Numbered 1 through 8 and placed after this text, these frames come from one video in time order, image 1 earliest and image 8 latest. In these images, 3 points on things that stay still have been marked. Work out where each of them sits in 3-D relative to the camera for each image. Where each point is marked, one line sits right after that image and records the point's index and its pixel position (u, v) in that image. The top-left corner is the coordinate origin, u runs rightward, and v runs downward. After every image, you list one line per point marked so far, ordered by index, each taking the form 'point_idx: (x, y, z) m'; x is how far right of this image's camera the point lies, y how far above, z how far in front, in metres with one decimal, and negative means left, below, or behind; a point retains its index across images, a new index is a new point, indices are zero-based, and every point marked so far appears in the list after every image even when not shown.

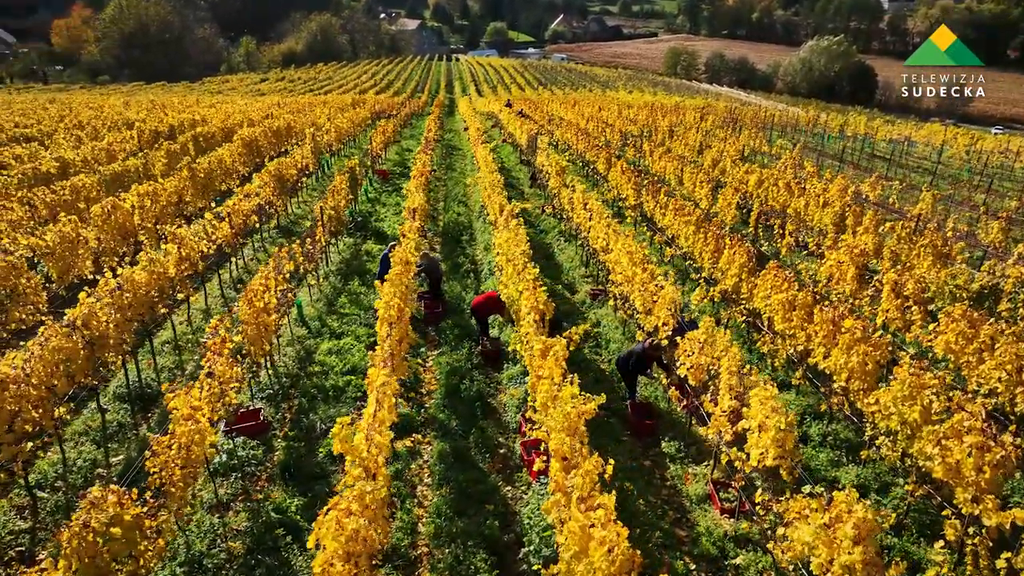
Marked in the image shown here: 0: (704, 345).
0: (+3.3, -1.0, +12.0) m
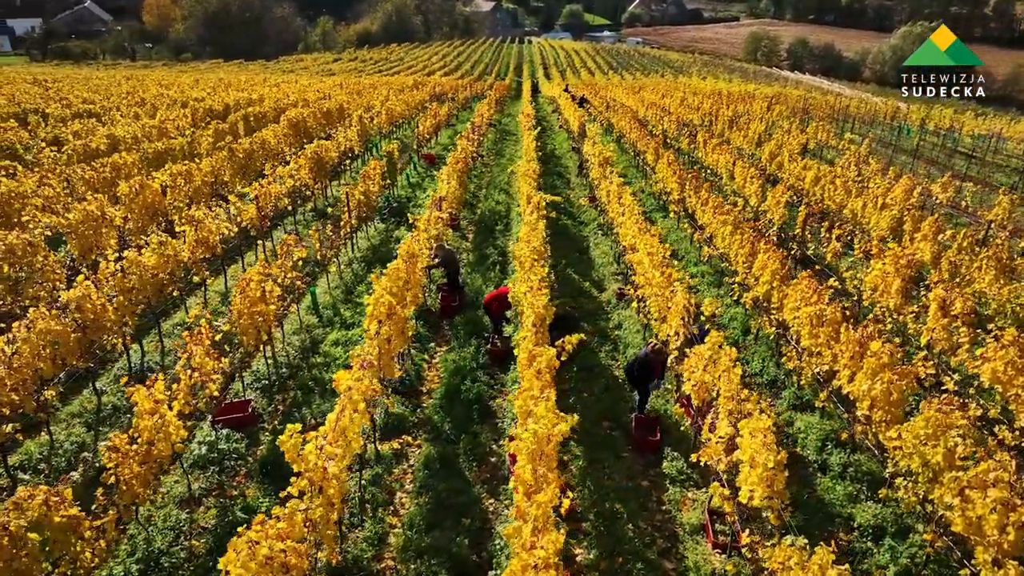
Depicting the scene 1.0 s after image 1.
0: (+3.1, -1.1, +11.0) m
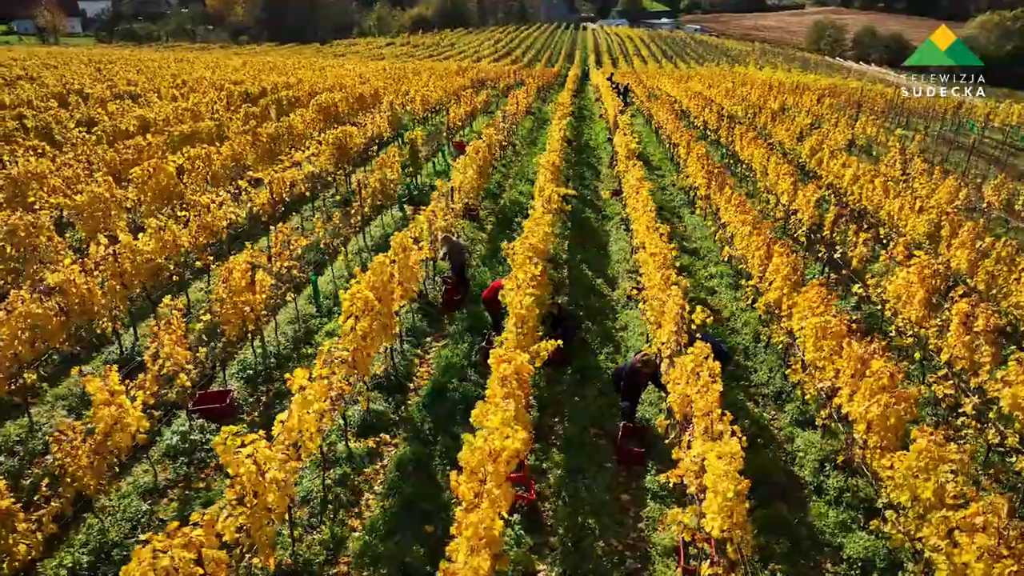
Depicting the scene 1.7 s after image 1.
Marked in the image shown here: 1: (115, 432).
0: (+2.6, -1.3, +10.3) m
1: (-5.4, -1.9, +9.5) m
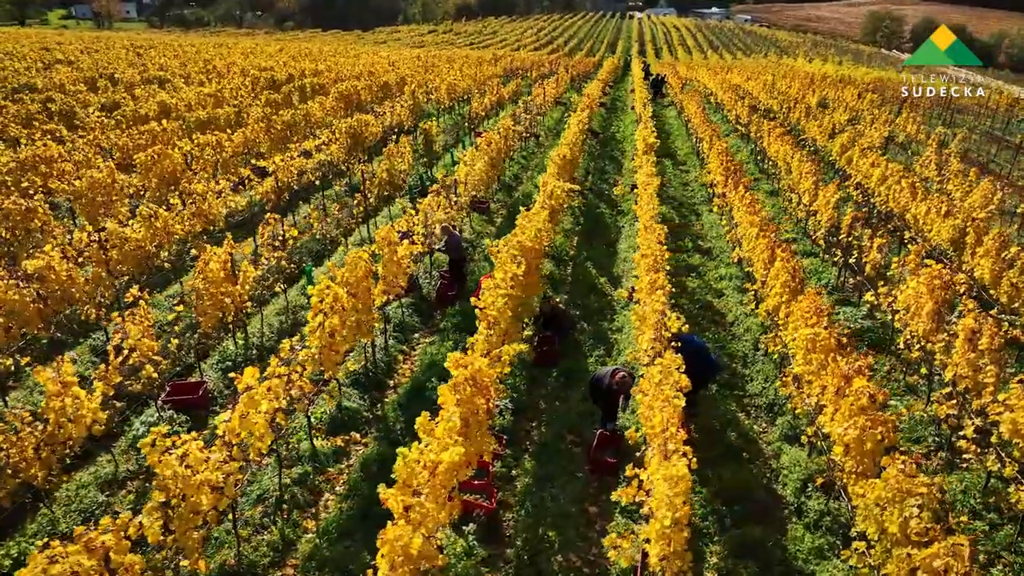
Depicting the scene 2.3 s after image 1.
0: (+2.1, -1.4, +9.8) m
1: (-6.0, -1.8, +9.5) m
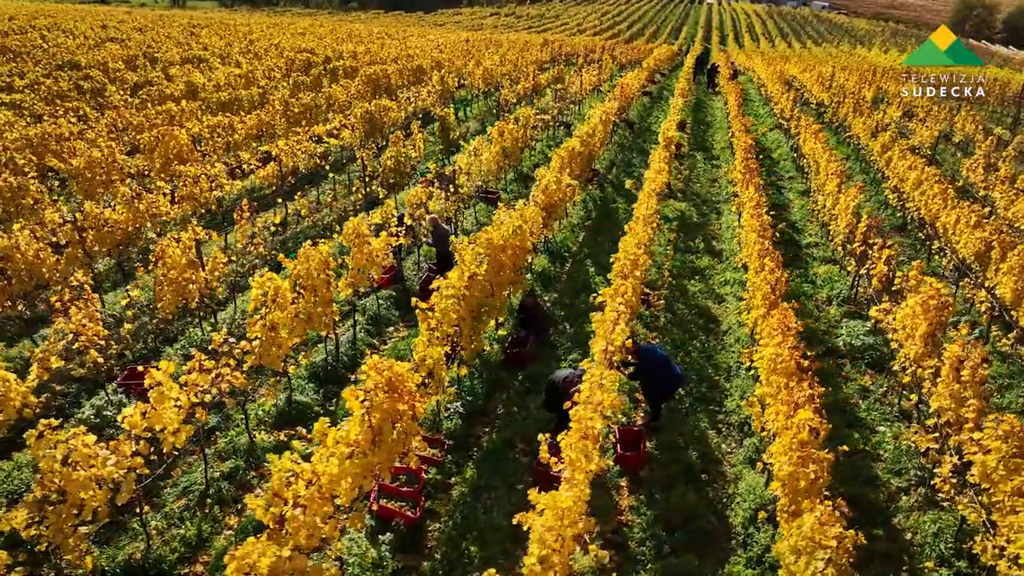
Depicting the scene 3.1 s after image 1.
0: (+1.0, -1.5, +9.3) m
1: (-7.1, -1.6, +9.6) m
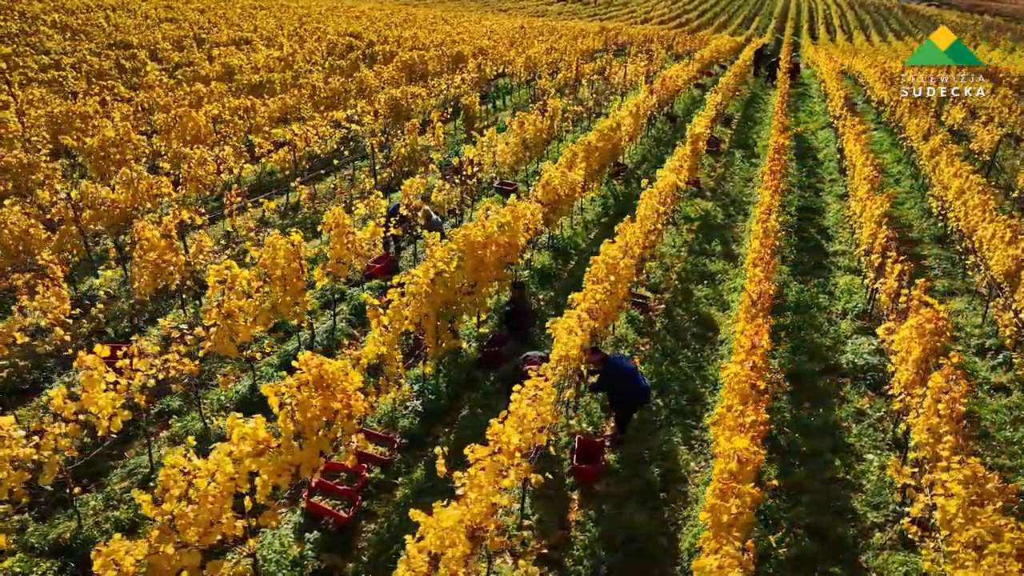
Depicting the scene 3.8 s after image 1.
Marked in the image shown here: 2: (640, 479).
0: (0.0, -1.6, +8.9) m
1: (-8.0, -1.3, +9.9) m
2: (+2.1, -3.1, +11.5) m
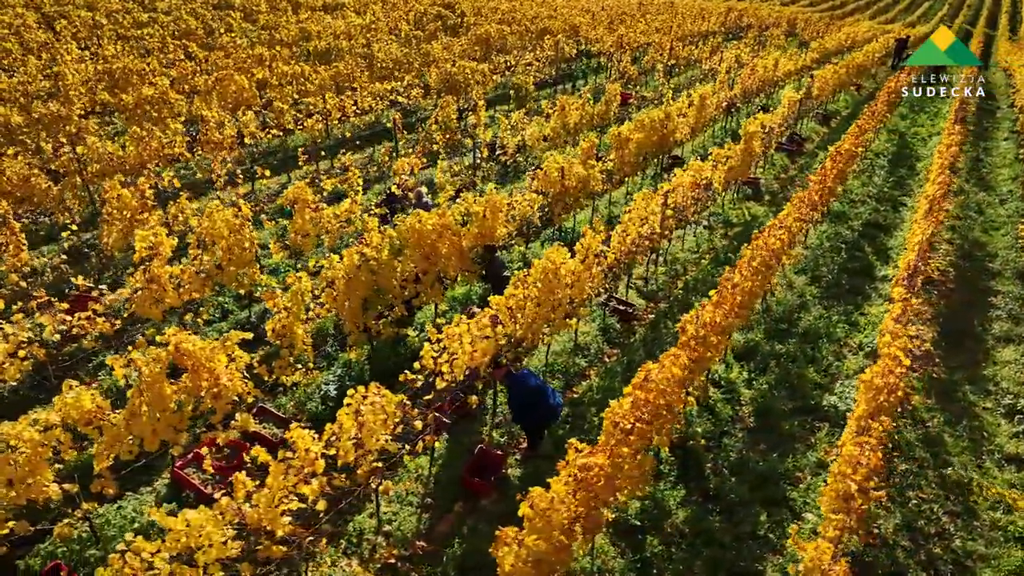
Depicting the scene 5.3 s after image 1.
0: (-2.0, -1.6, +8.6) m
1: (-9.6, -0.4, +10.9) m
2: (+0.3, -3.2, +10.8) m
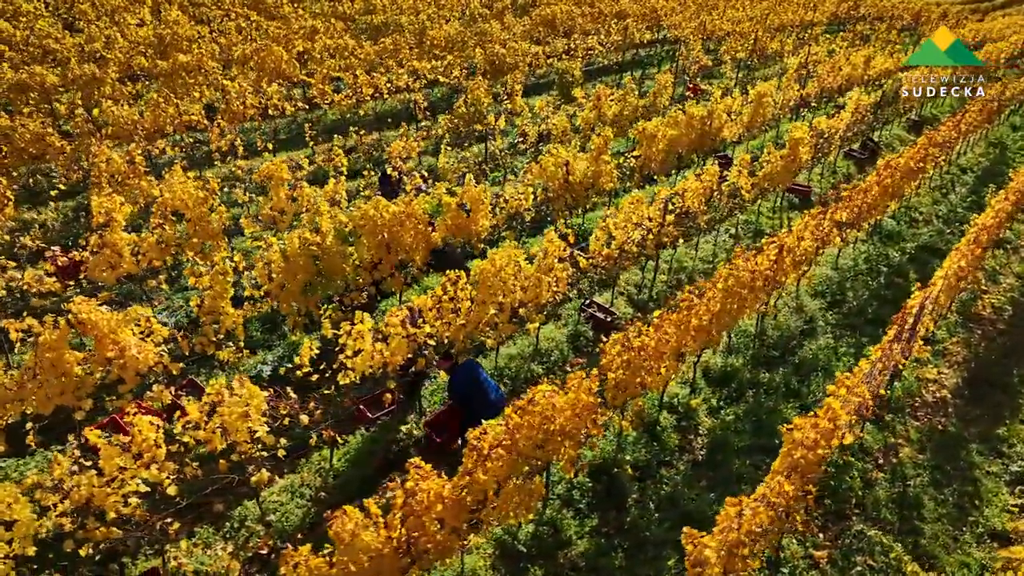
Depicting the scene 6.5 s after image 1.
0: (-3.6, -1.5, +8.5) m
1: (-10.7, +0.6, +11.8) m
2: (-1.2, -3.3, +10.5) m
